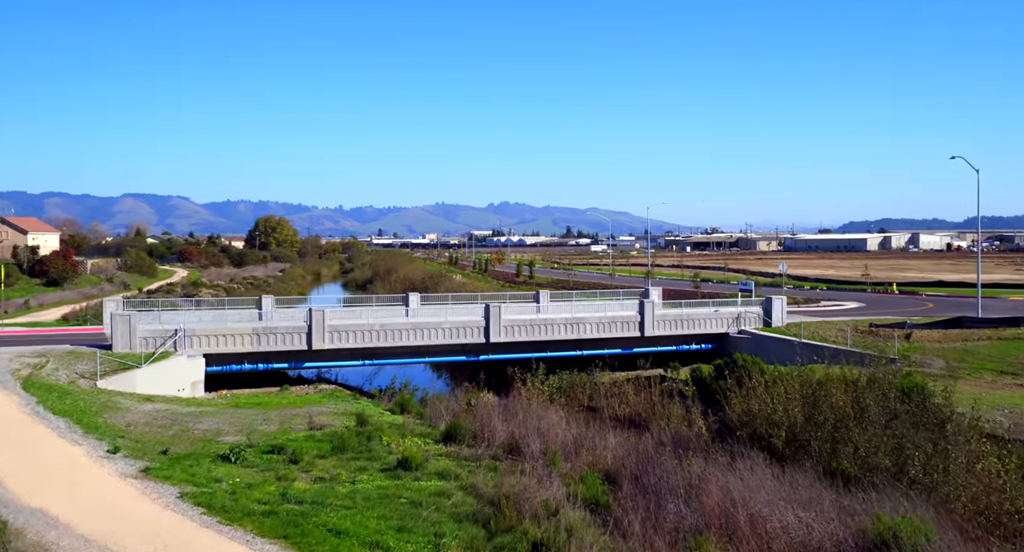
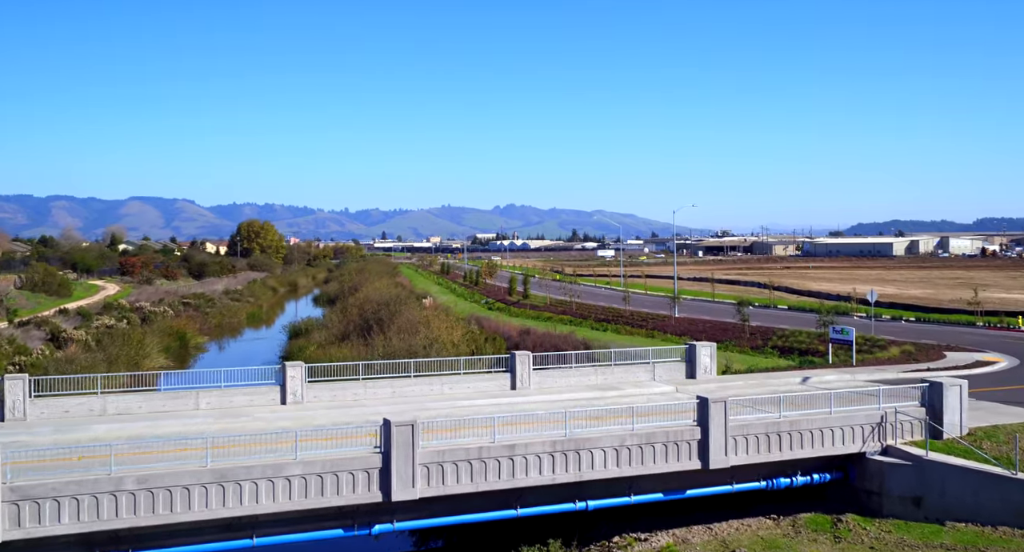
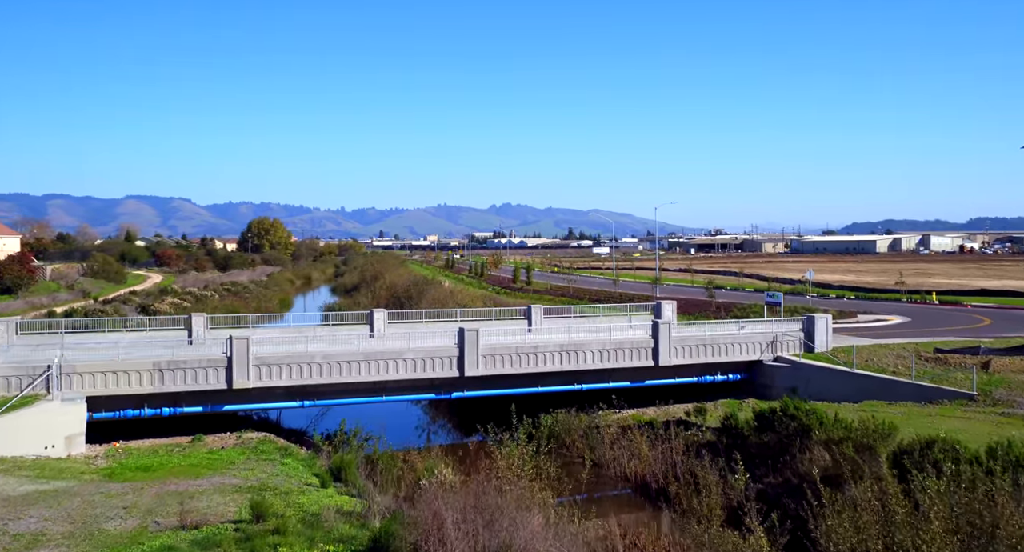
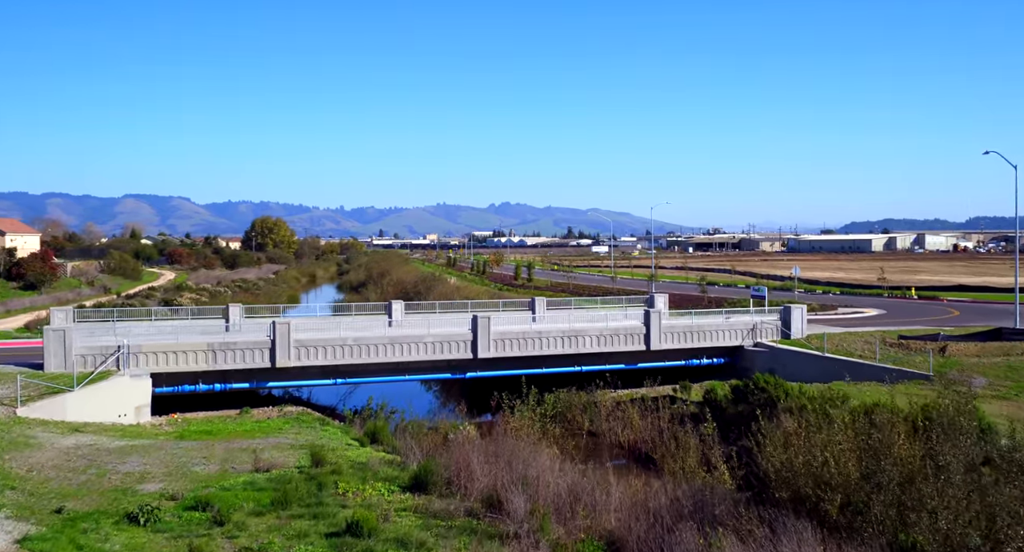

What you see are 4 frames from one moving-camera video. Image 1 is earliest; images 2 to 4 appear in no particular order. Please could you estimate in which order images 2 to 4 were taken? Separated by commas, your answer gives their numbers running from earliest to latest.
4, 3, 2
